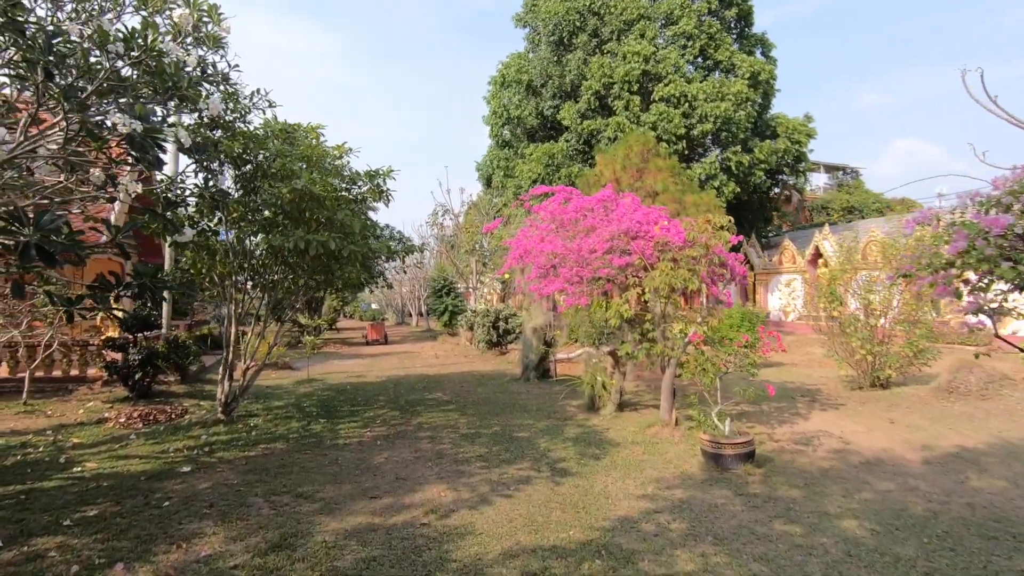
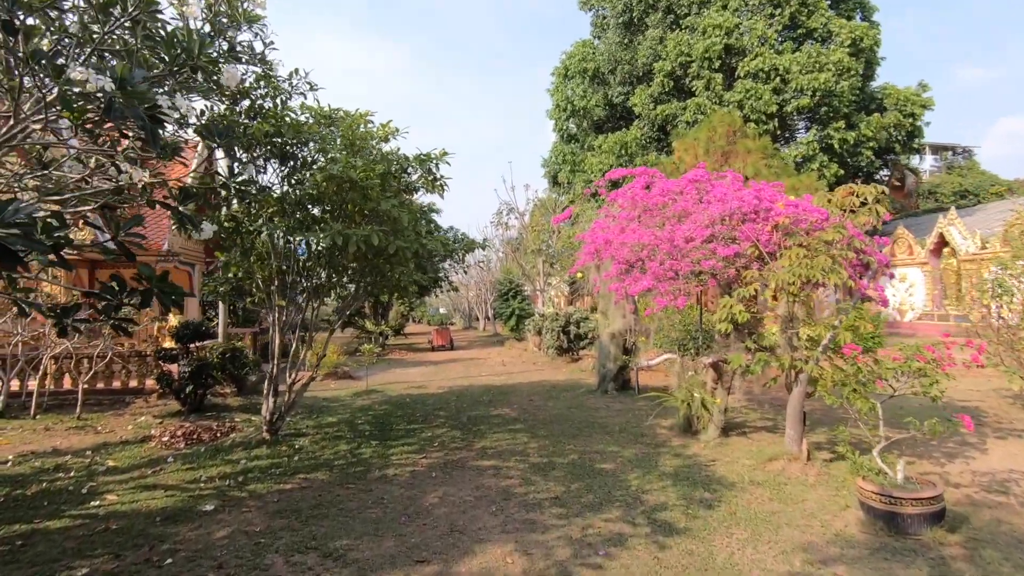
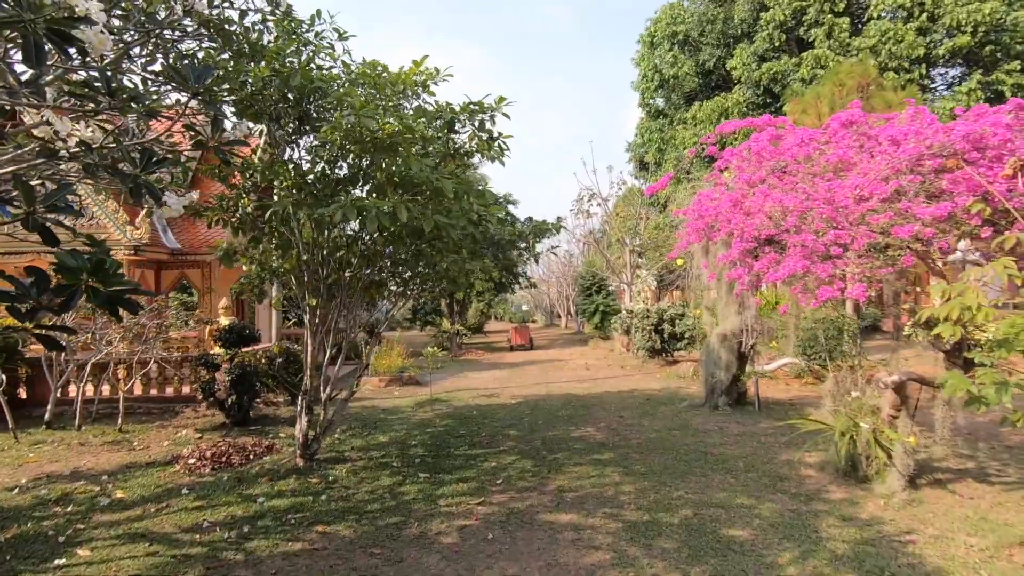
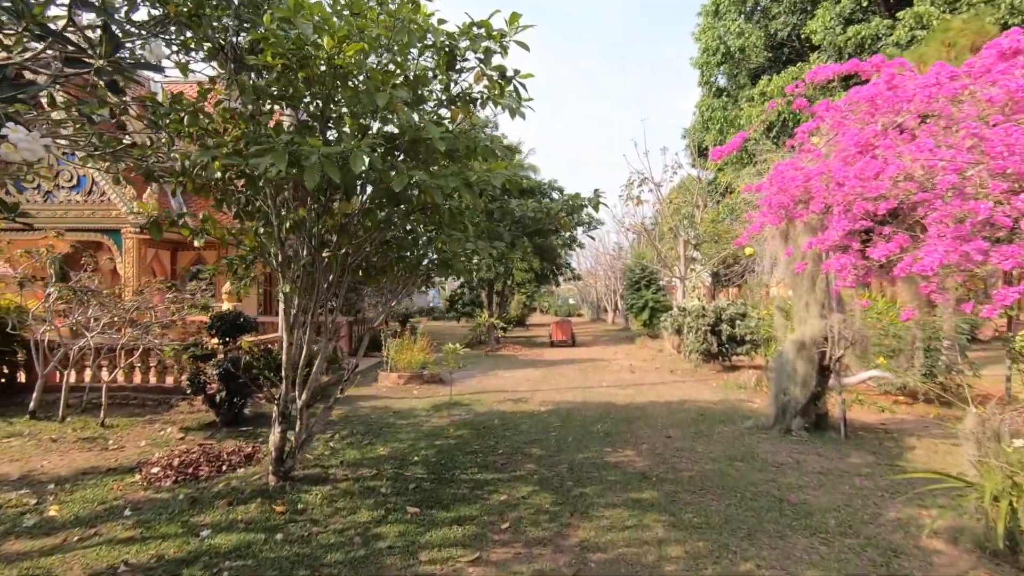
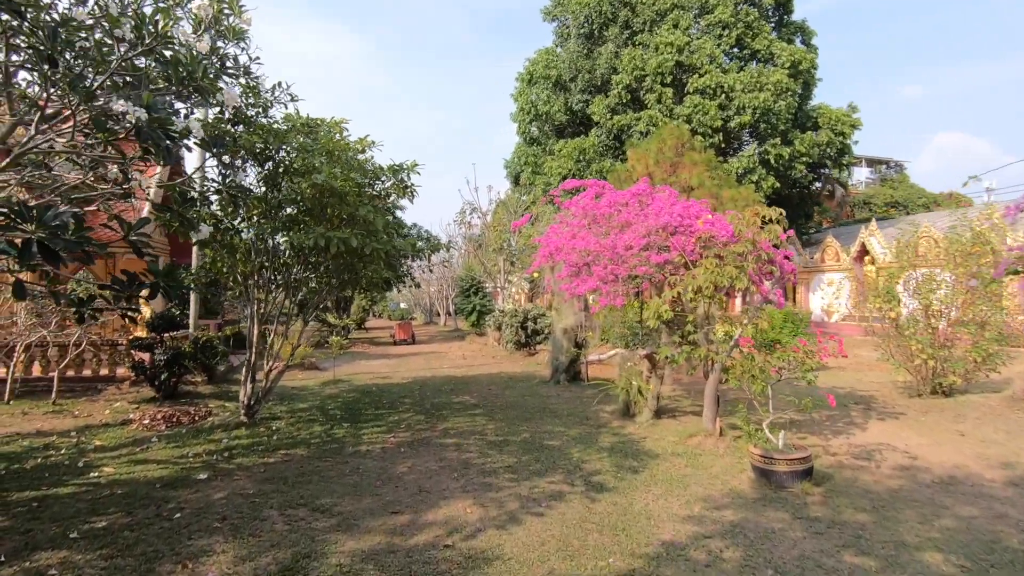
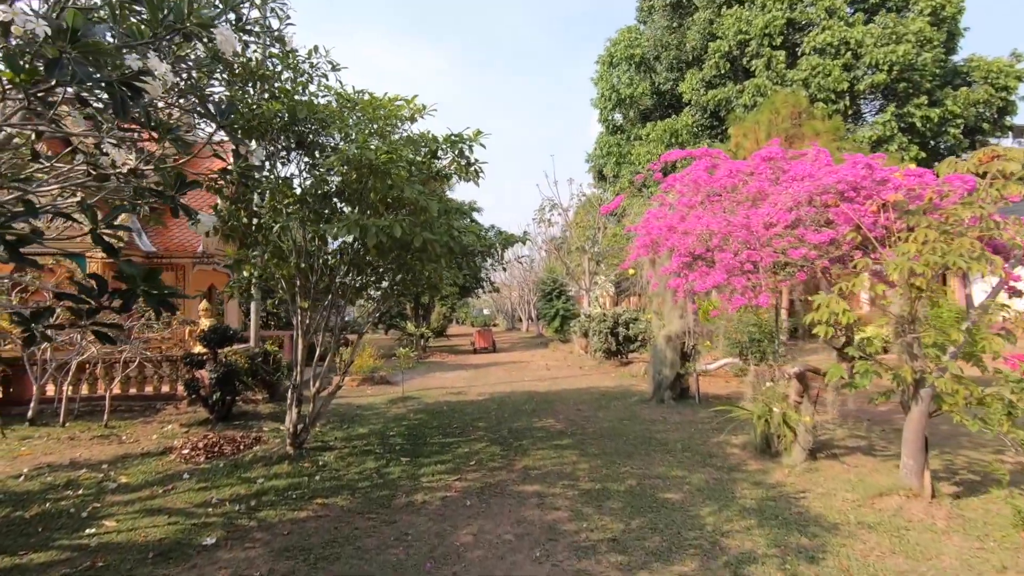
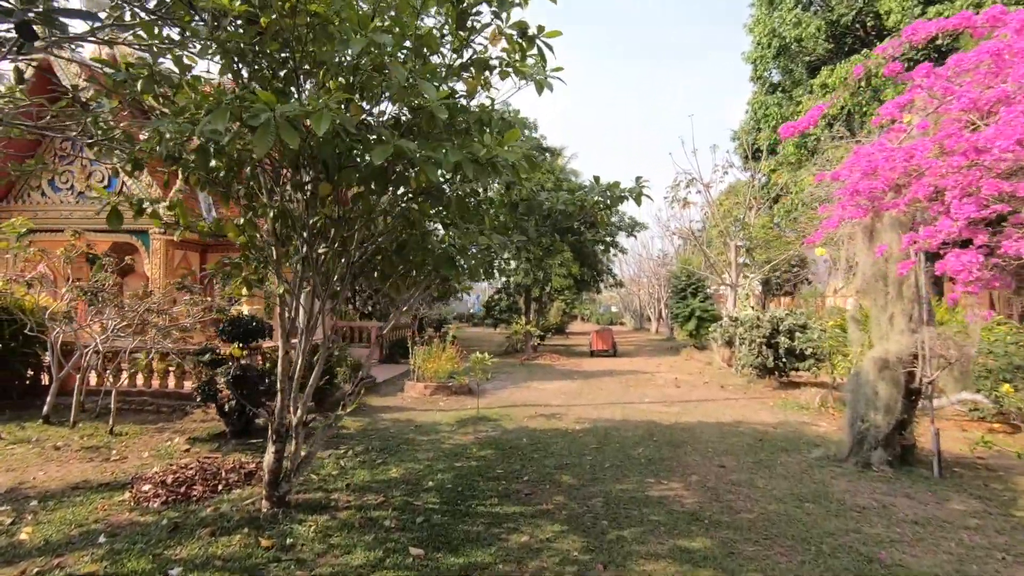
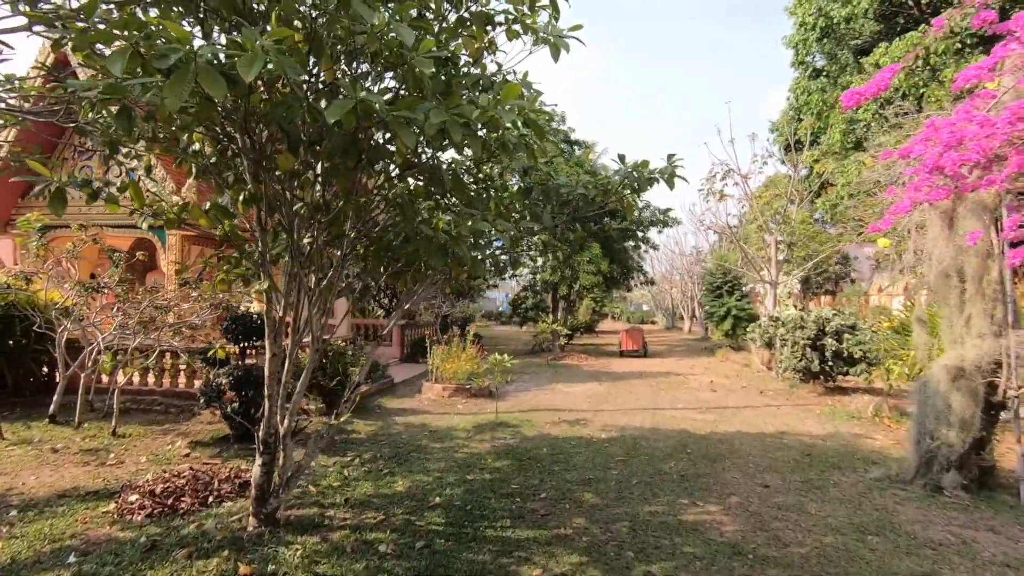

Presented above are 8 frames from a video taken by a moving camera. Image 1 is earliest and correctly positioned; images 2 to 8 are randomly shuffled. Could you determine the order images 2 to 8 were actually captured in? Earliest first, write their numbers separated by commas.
5, 2, 6, 3, 4, 7, 8
